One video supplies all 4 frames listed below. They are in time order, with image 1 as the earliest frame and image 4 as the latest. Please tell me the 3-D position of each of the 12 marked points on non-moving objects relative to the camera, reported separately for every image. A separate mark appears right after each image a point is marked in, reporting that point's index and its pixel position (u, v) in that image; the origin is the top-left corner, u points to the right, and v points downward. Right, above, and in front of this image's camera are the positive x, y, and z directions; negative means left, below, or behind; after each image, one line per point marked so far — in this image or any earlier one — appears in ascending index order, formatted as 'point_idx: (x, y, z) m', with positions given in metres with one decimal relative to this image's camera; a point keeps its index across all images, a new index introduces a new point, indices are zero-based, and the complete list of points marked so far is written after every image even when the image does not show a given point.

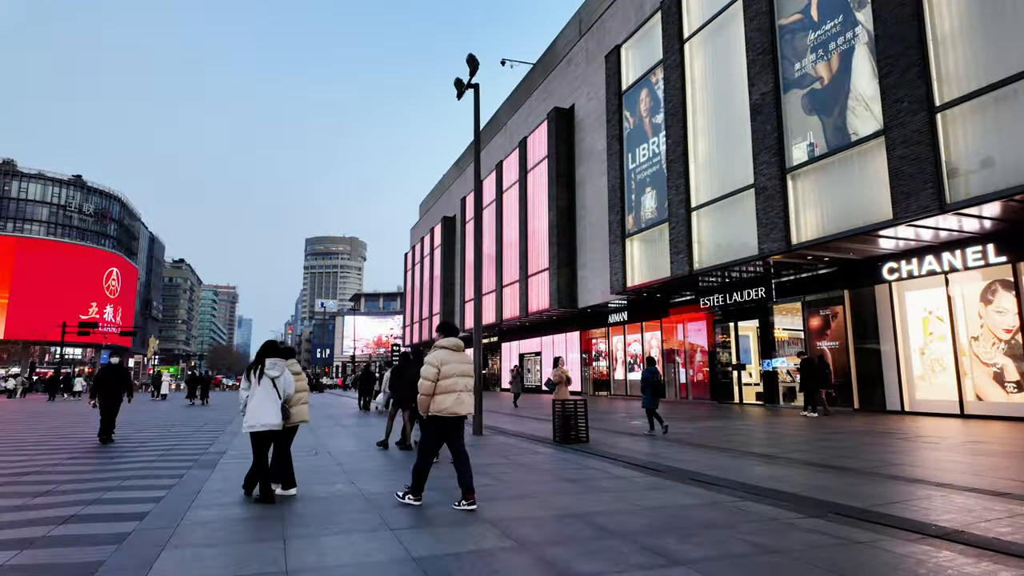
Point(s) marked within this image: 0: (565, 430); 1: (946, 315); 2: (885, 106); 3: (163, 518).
0: (+1.1, -2.9, +12.0) m
1: (+12.4, -0.8, +17.0) m
2: (+9.4, +4.6, +14.9) m
3: (-3.4, -2.3, +5.8) m
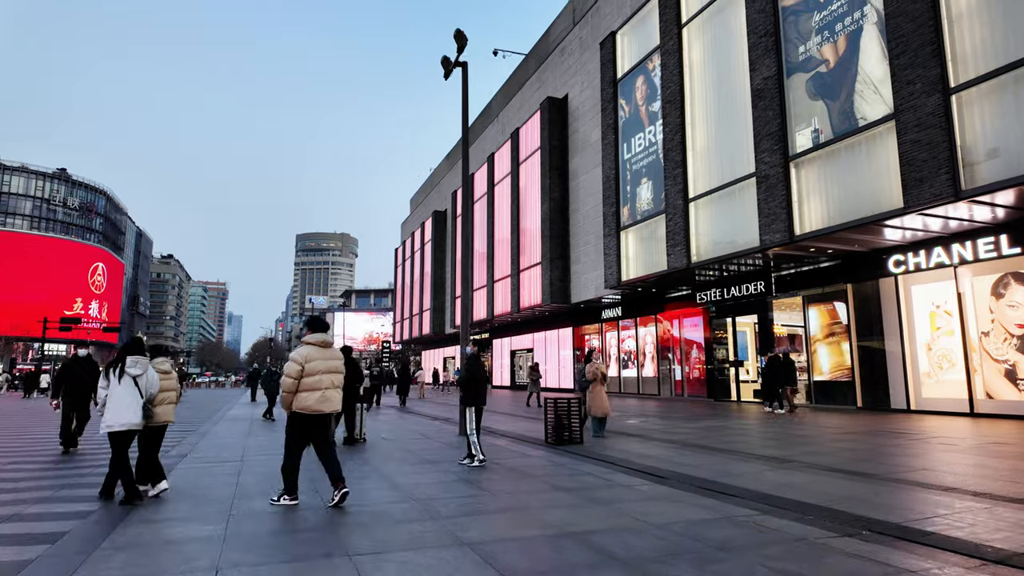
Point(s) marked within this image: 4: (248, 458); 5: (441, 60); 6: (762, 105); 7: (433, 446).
0: (+0.8, -2.7, +11.2) m
1: (+12.2, -0.6, +16.3) m
2: (+9.1, +4.8, +14.1) m
3: (-3.6, -2.1, +4.9) m
4: (-4.3, -2.8, +9.6) m
5: (-1.7, +5.6, +14.4) m
6: (+7.6, +5.6, +18.0) m
7: (-1.5, -2.9, +11.0) m
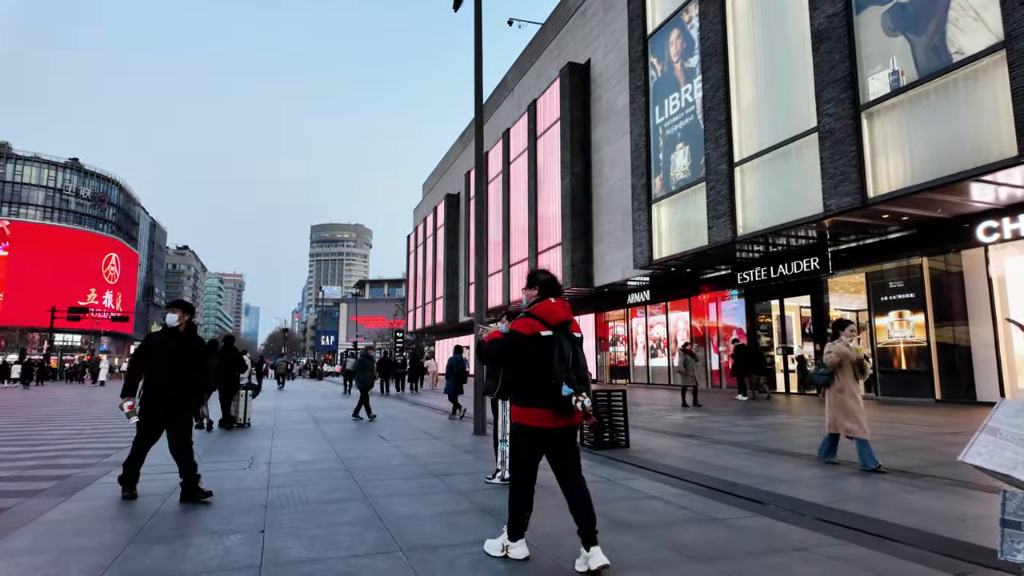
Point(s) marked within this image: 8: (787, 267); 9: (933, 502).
0: (+1.3, -2.1, +8.8) m
1: (+12.7, +0.1, +13.6) m
2: (+9.6, +5.4, +11.5) m
3: (-3.3, -1.6, +2.7) m
4: (-3.9, -2.2, +7.4) m
5: (-1.3, +6.1, +12.0) m
6: (+8.2, +6.3, +15.4) m
7: (-1.1, -2.4, +8.8) m
8: (+9.1, +0.7, +19.7) m
9: (+4.0, -2.0, +5.6) m
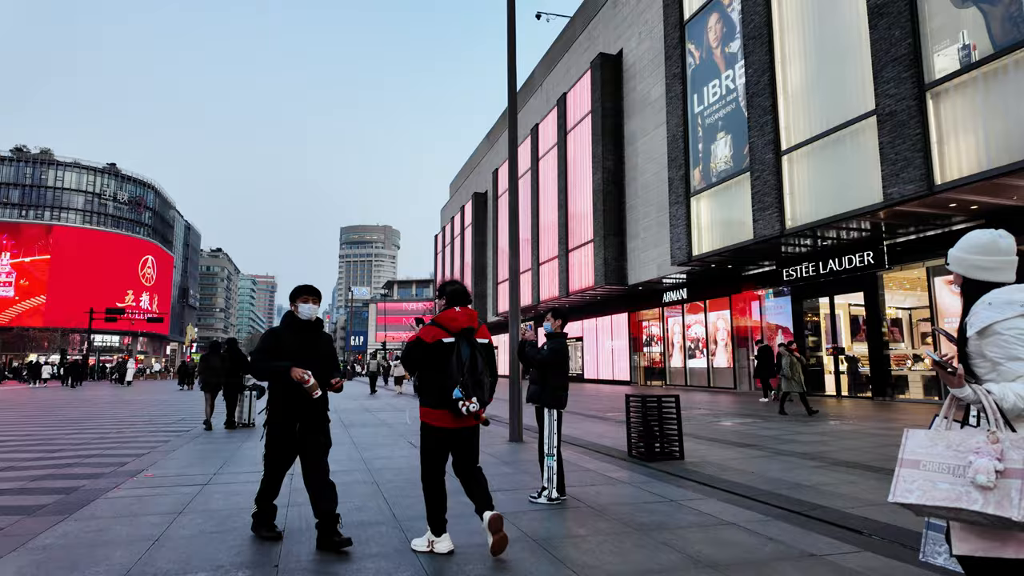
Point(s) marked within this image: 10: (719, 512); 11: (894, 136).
0: (+1.8, -2.1, +8.0) m
1: (+13.4, +0.2, +12.3) m
2: (+10.2, +5.5, +10.3) m
3: (-3.0, -1.6, +2.1) m
4: (-3.4, -2.2, +6.8) m
5: (-0.6, +6.2, +11.3) m
6: (+9.0, +6.4, +14.3) m
7: (-0.5, -2.3, +8.0) m
8: (+10.2, +0.8, +18.5) m
9: (+4.4, -1.9, +4.7) m
10: (+1.8, -2.0, +5.3) m
11: (+8.9, +3.5, +13.9) m
